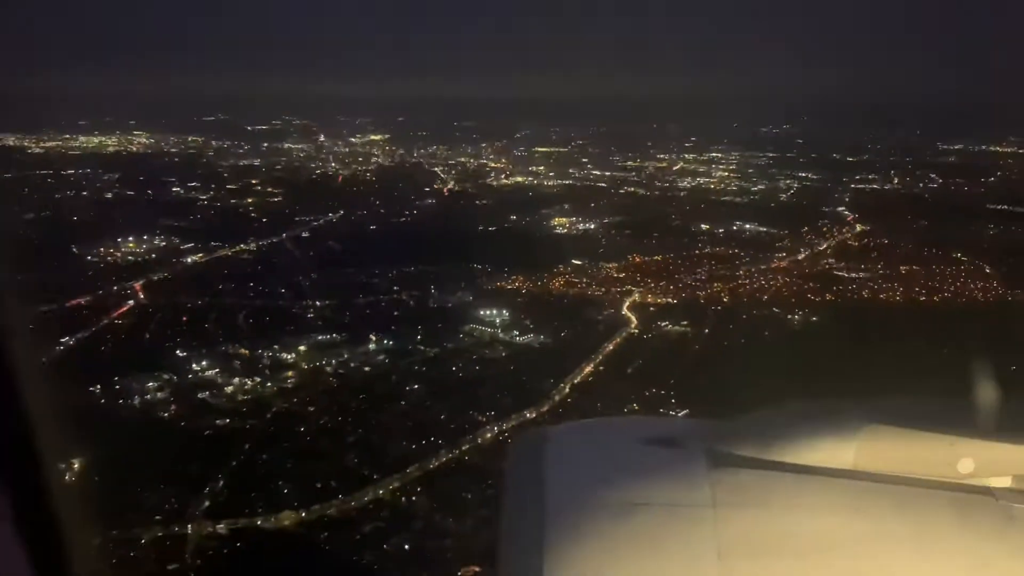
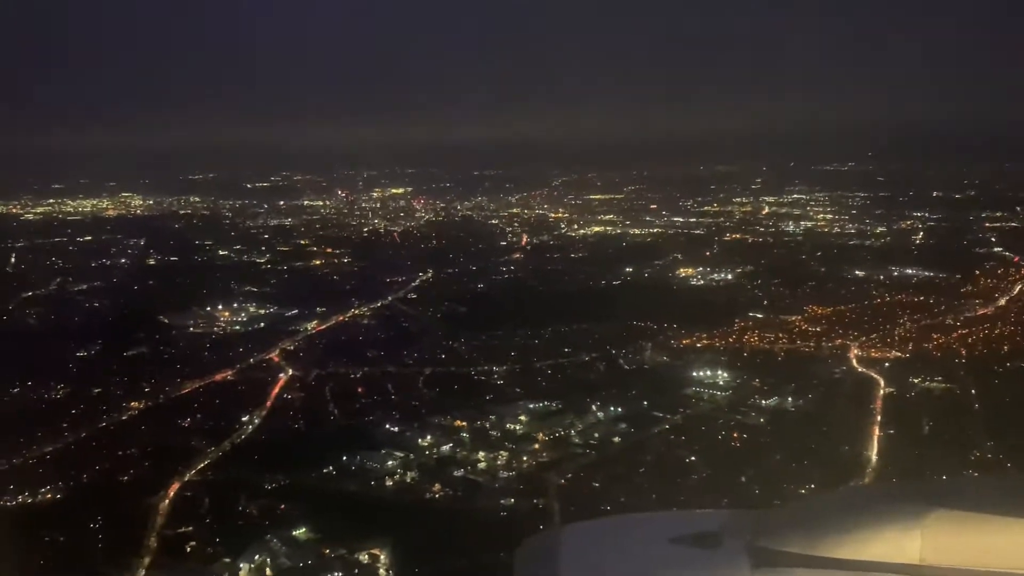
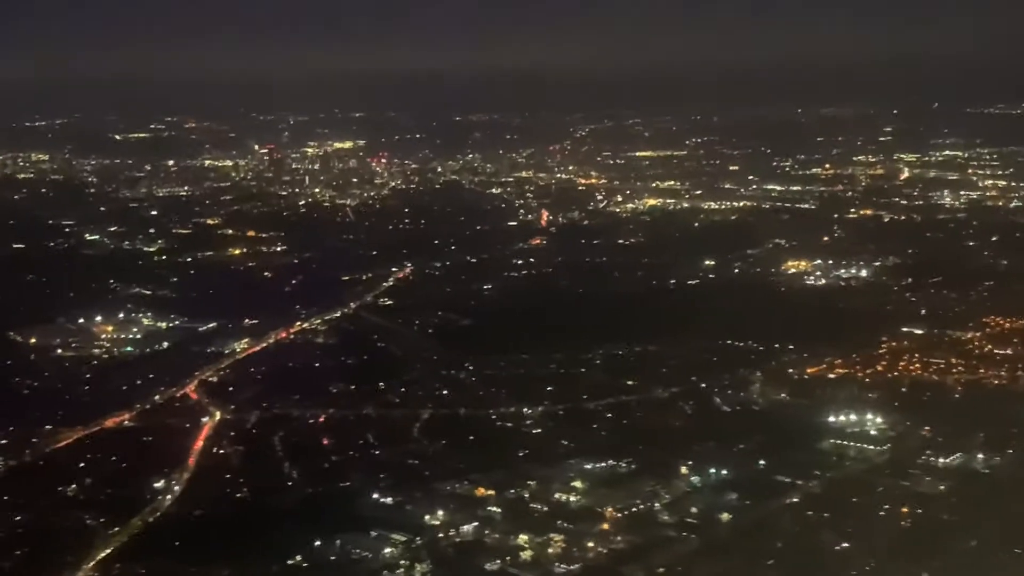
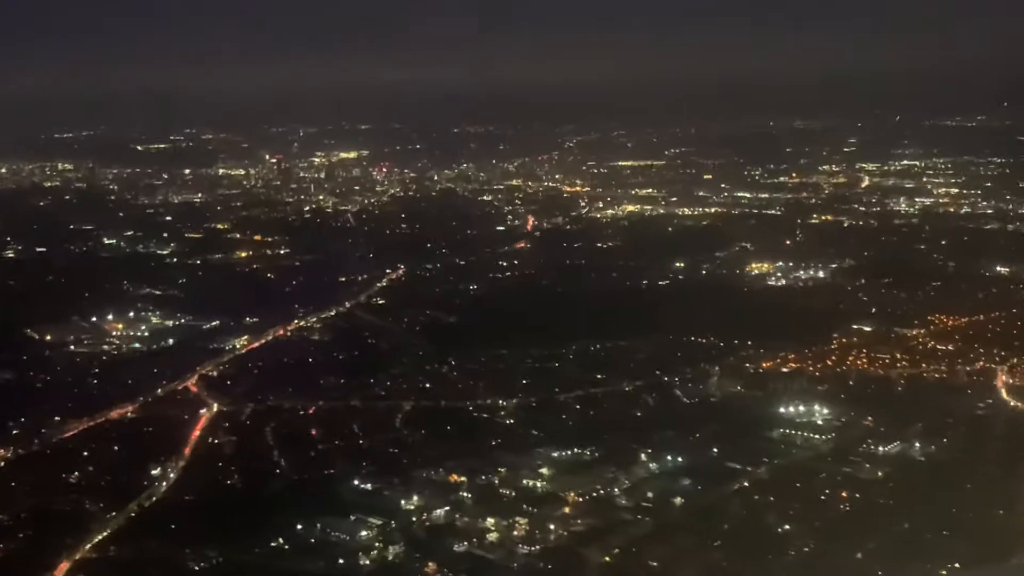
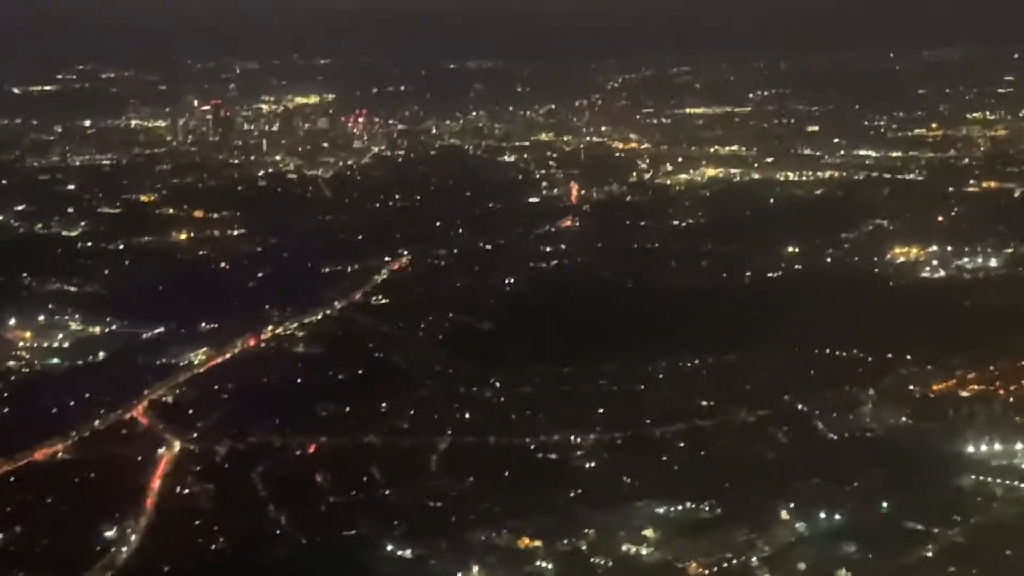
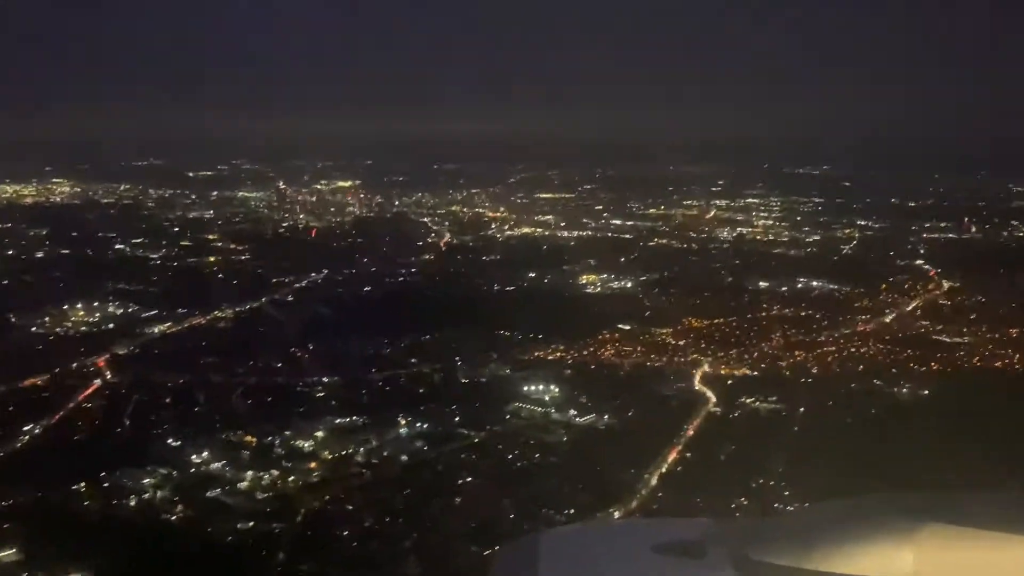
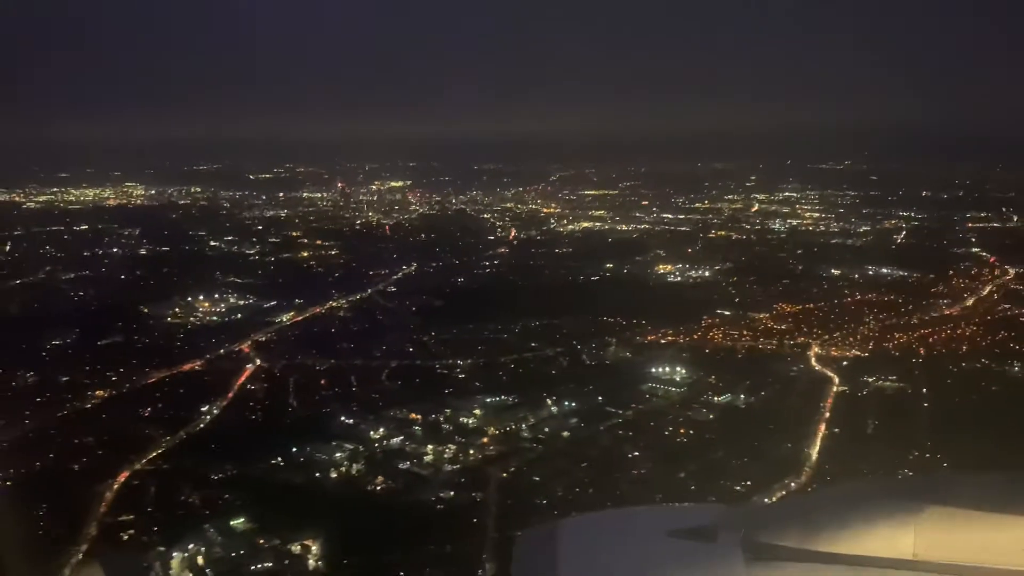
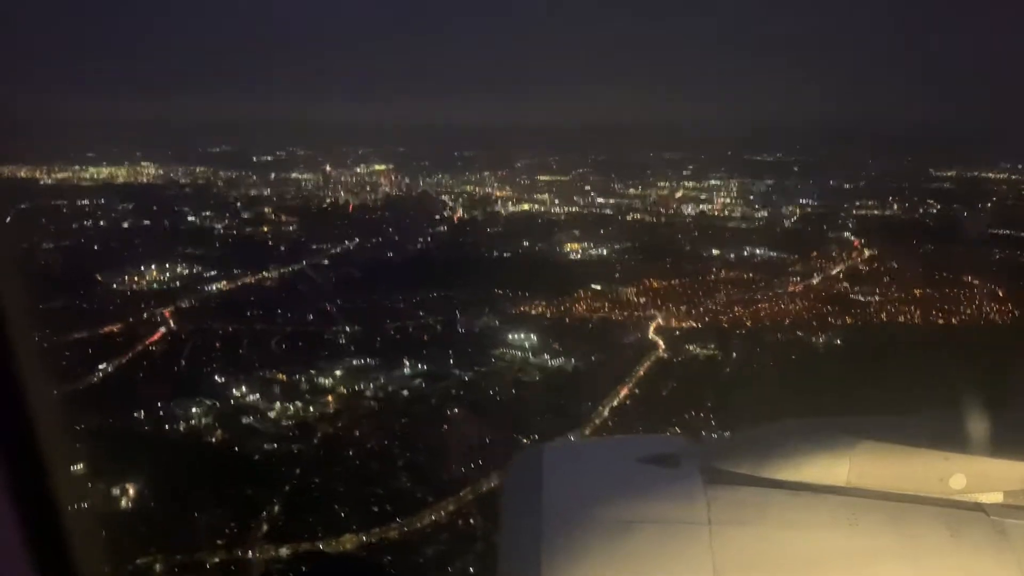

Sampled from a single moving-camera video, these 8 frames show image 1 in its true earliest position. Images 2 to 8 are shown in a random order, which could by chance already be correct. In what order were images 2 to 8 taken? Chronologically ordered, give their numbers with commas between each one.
8, 6, 7, 2, 4, 3, 5
